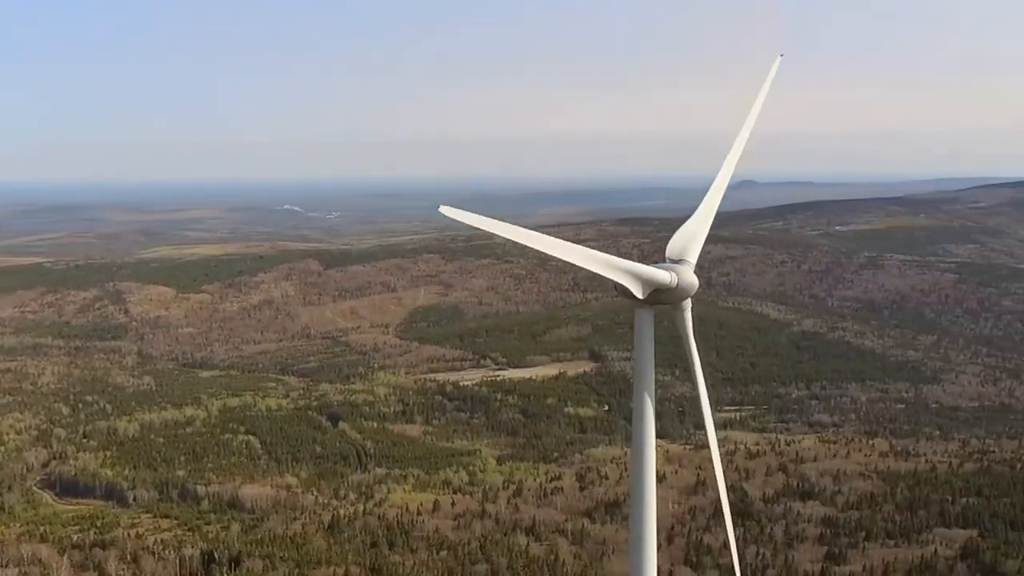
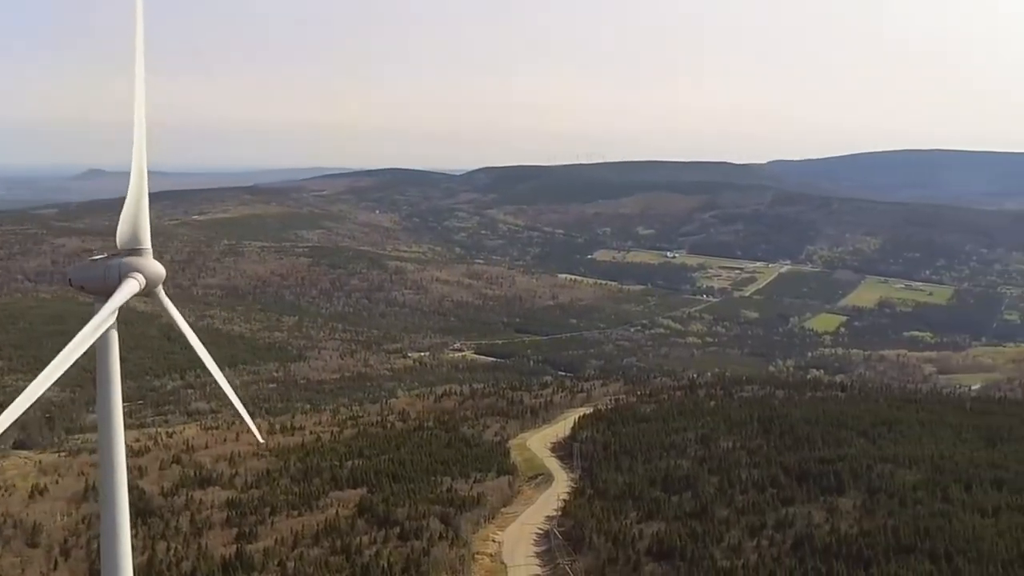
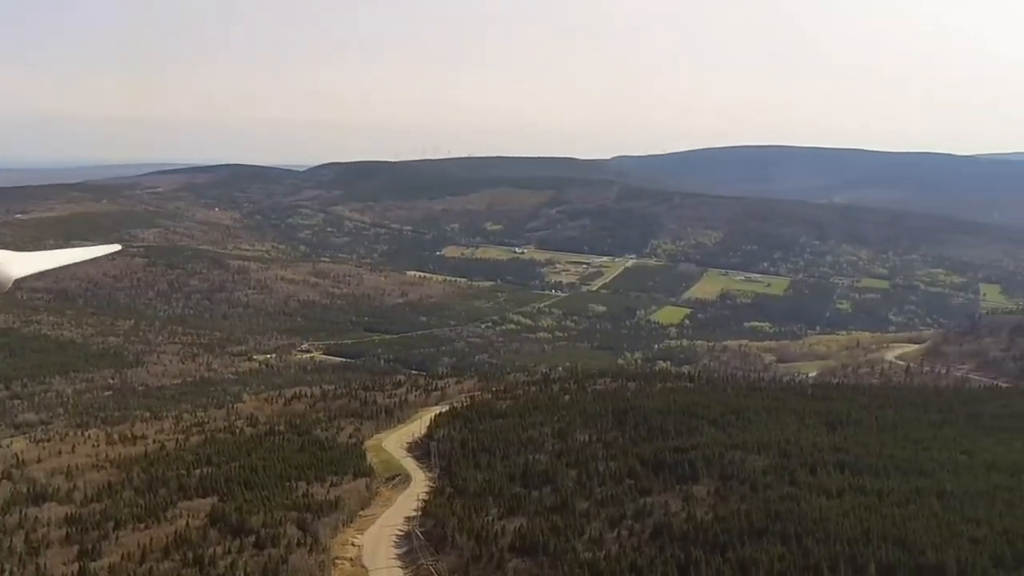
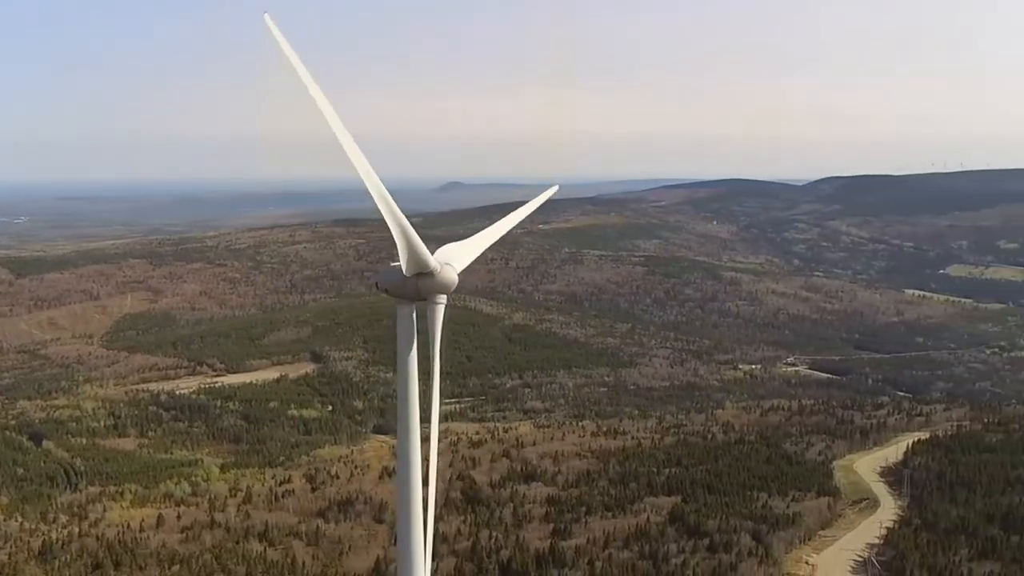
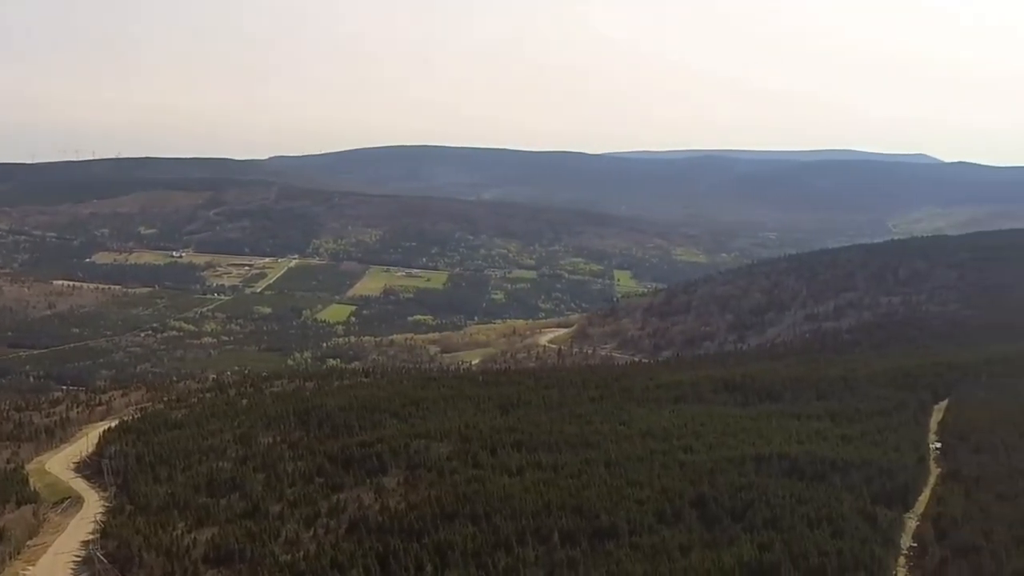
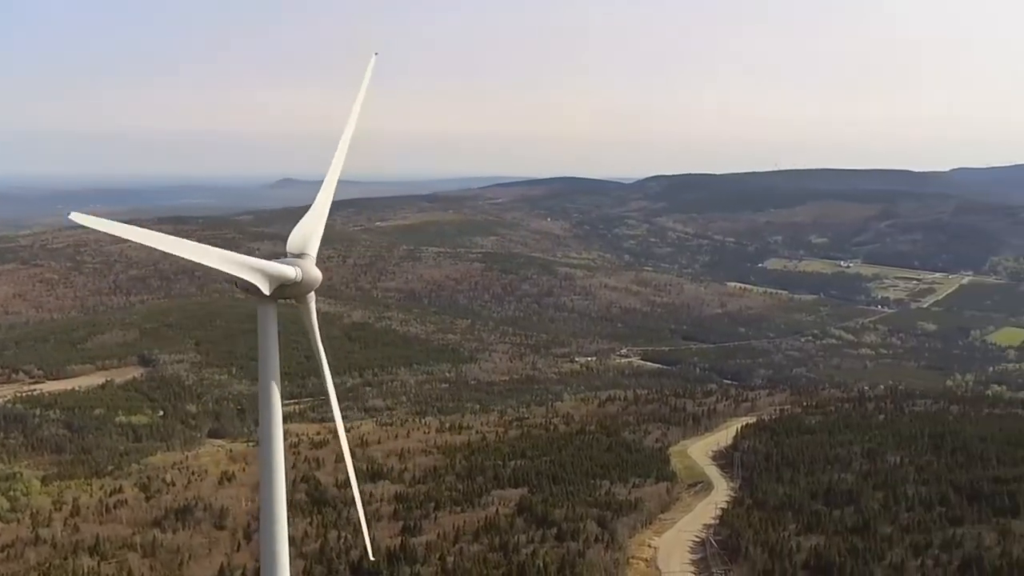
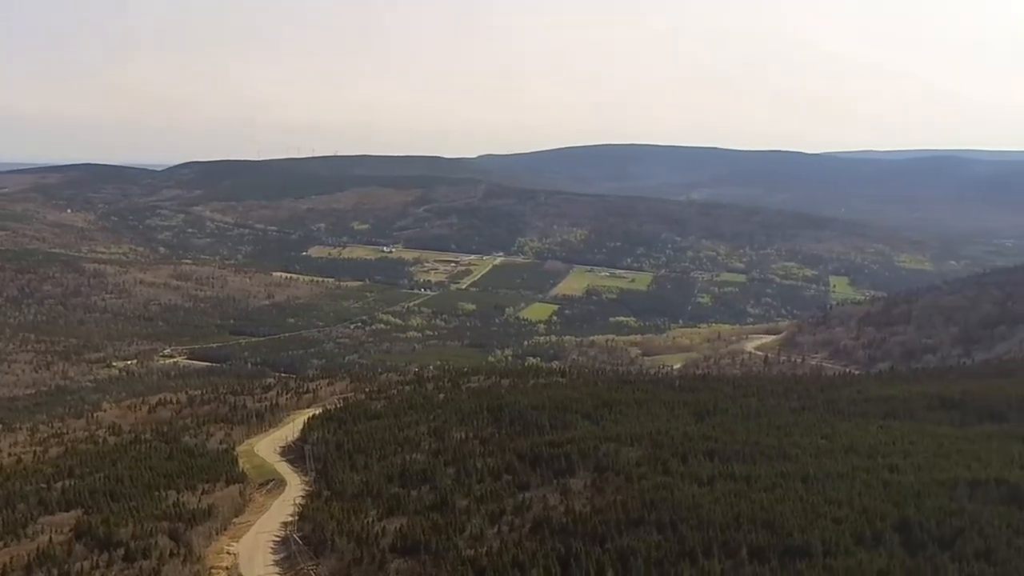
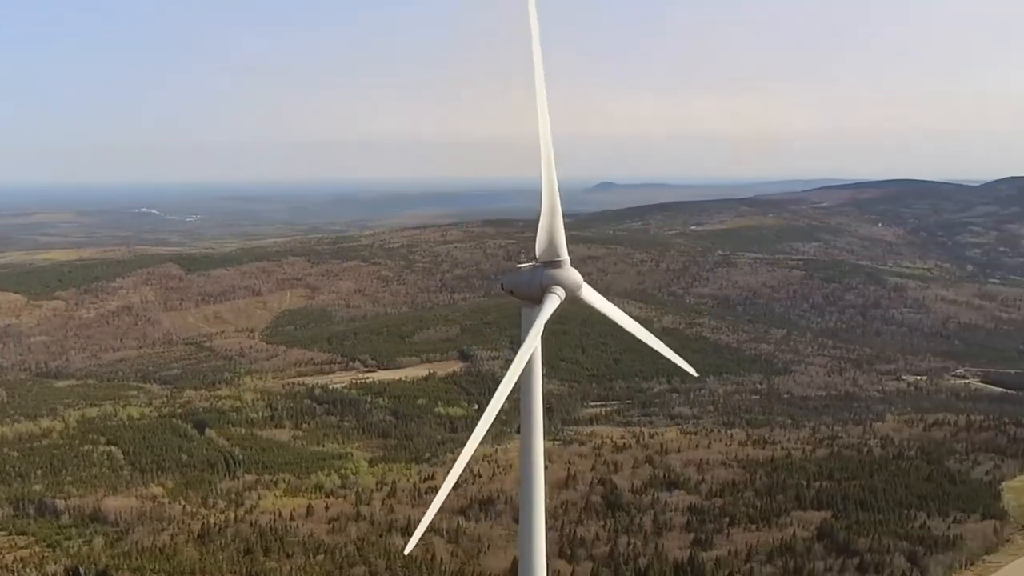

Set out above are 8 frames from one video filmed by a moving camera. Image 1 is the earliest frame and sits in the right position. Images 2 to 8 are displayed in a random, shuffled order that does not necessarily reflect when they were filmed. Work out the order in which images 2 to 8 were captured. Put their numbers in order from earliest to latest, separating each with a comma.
8, 4, 6, 2, 3, 7, 5
